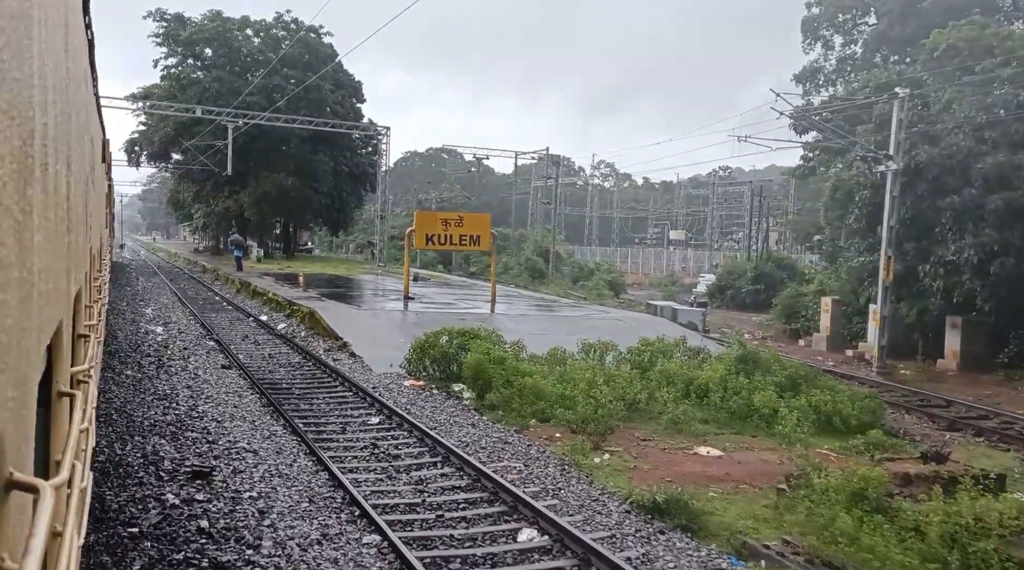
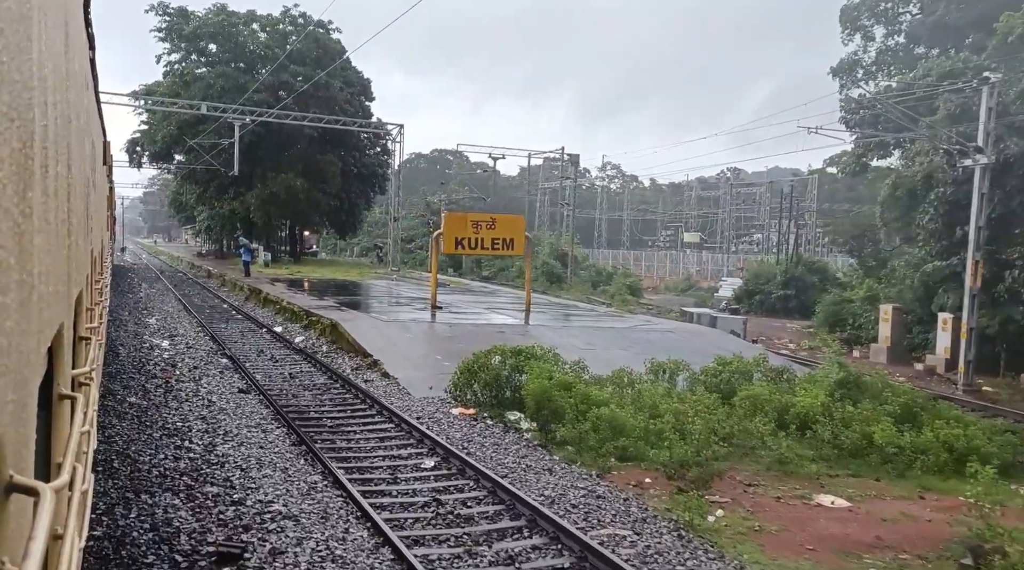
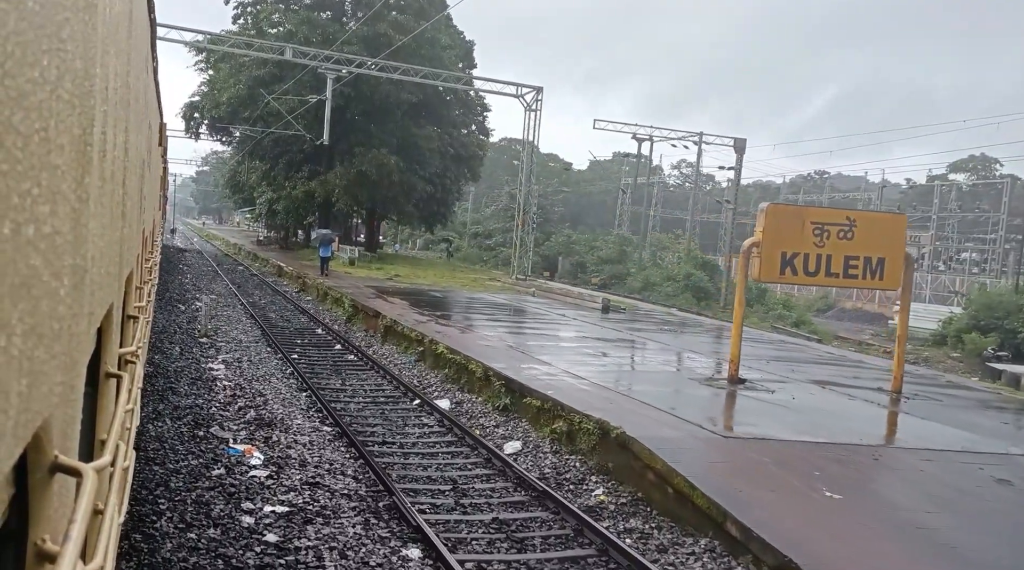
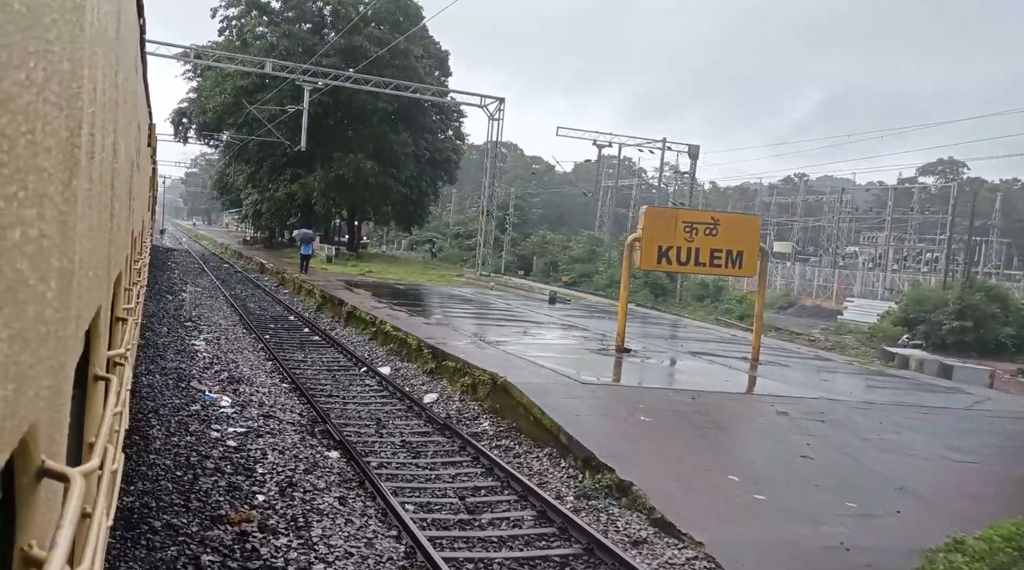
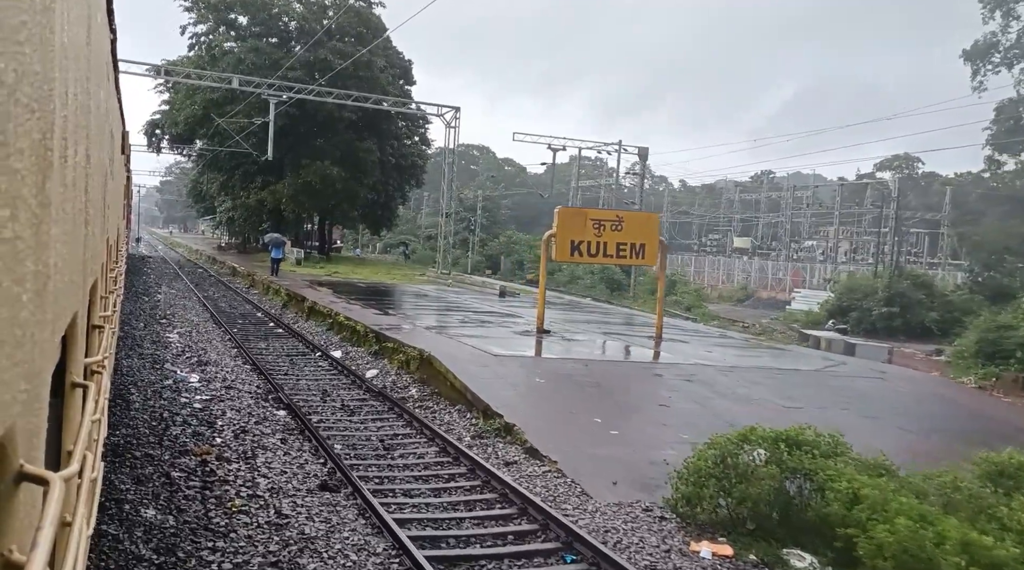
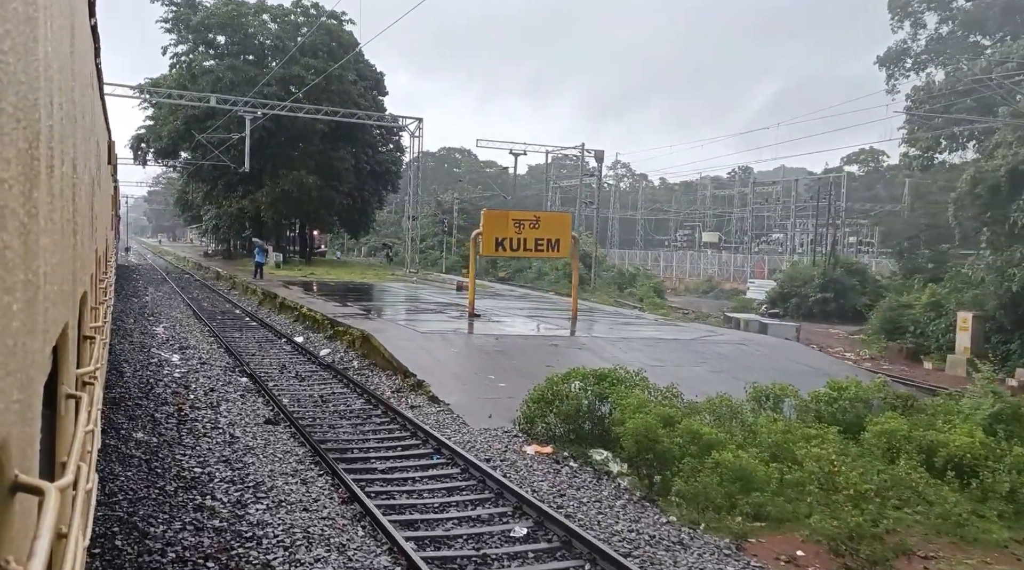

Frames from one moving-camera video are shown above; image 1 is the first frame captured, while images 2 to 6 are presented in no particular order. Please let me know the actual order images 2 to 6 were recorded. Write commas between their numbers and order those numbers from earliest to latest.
2, 6, 5, 4, 3
